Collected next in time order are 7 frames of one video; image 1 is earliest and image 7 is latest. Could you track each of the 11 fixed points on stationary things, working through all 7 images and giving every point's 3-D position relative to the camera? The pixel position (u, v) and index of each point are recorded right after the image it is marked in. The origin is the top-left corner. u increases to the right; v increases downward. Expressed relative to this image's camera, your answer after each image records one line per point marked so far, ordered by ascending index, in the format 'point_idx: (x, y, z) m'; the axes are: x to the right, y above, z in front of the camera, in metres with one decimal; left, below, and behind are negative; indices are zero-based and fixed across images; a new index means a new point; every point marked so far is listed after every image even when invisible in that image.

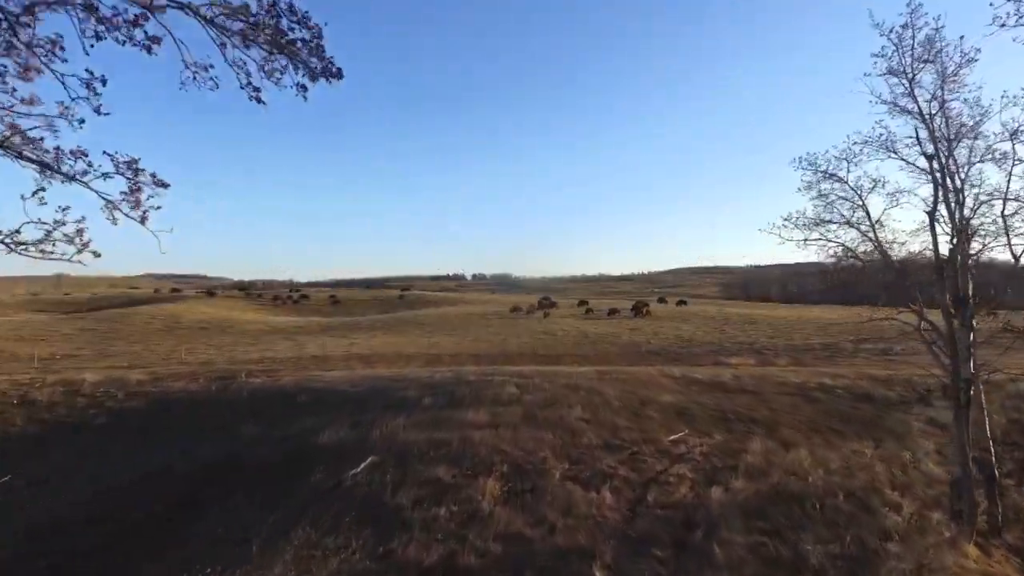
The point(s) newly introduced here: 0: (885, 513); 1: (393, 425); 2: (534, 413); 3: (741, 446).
0: (+6.2, -3.8, +10.8) m
1: (-3.1, -3.6, +16.9) m
2: (+0.6, -3.4, +17.3) m
3: (+5.1, -3.5, +14.3) m
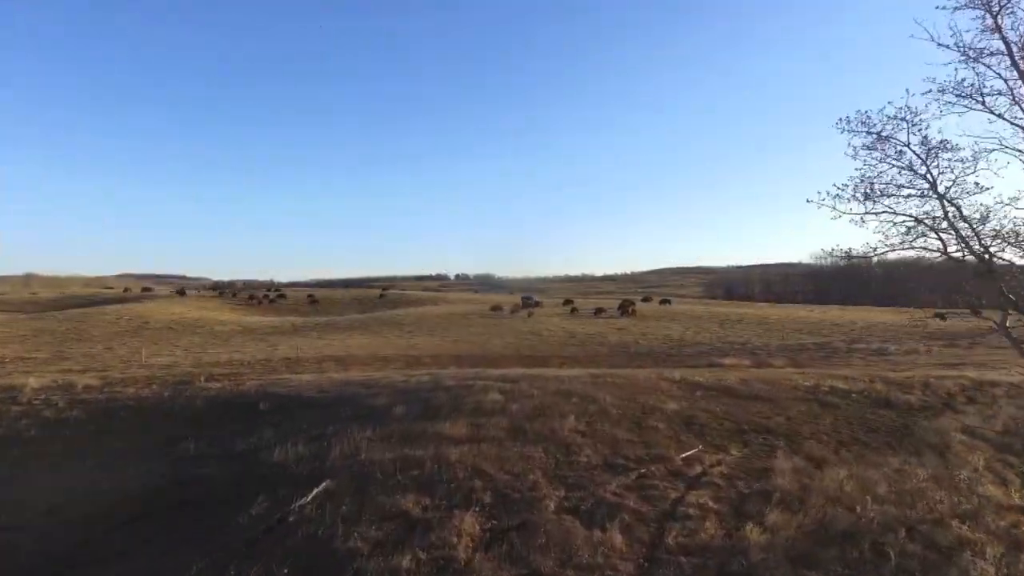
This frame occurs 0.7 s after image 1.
0: (+6.0, -3.6, +8.7) m
1: (-3.4, -3.4, +14.6) m
2: (+0.2, -3.2, +15.1) m
3: (+4.8, -3.3, +12.2) m
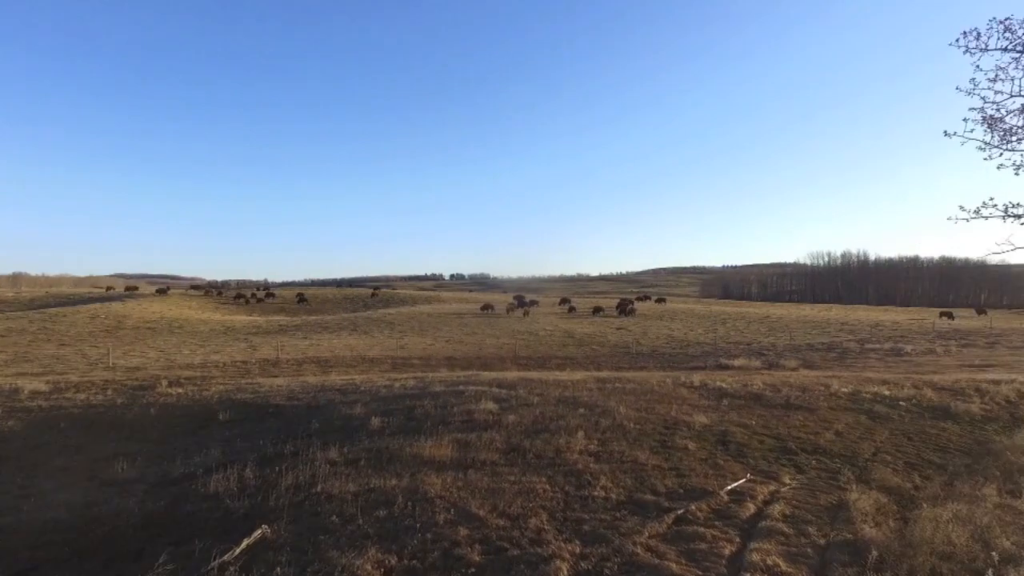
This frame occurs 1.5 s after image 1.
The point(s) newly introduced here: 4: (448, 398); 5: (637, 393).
0: (+6.0, -3.4, +6.0) m
1: (-3.5, -3.2, +11.8) m
2: (+0.1, -3.0, +12.3) m
3: (+4.7, -3.1, +9.5) m
4: (-1.8, -3.1, +18.4) m
5: (+3.4, -2.8, +17.6) m
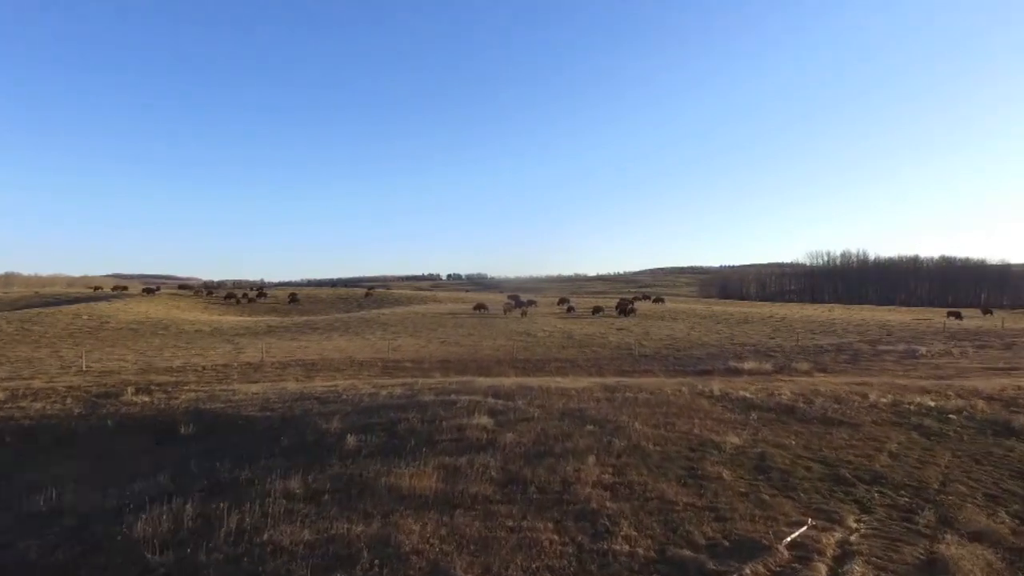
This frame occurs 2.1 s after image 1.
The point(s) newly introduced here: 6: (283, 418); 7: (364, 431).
0: (+6.0, -3.3, +3.9) m
1: (-3.6, -3.2, +9.7) m
2: (+0.1, -2.9, +10.2) m
3: (+4.7, -3.0, +7.4) m
4: (-1.9, -3.1, +16.3) m
5: (+3.3, -2.8, +15.5) m
6: (-6.3, -3.6, +17.9) m
7: (-3.4, -3.2, +14.8) m
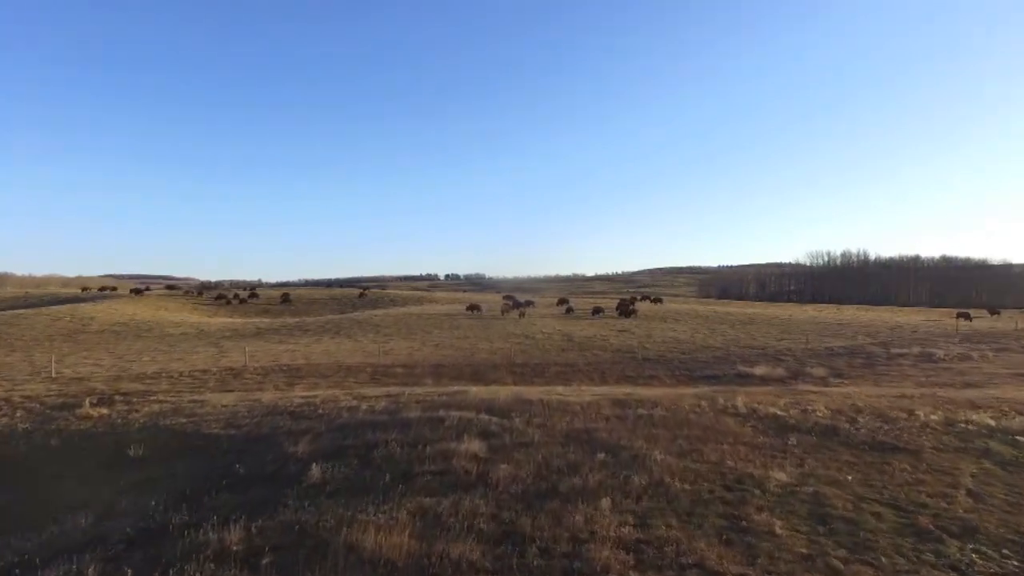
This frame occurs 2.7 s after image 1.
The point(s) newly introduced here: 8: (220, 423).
0: (+5.9, -3.3, +1.7) m
1: (-3.6, -3.2, +7.5) m
2: (0.0, -3.0, +8.0) m
3: (+4.6, -3.0, +5.2) m
4: (-2.0, -3.1, +14.1) m
5: (+3.3, -2.8, +13.4) m
6: (-6.4, -3.6, +15.7) m
7: (-3.5, -3.3, +12.7) m
8: (-8.0, -3.7, +17.7) m
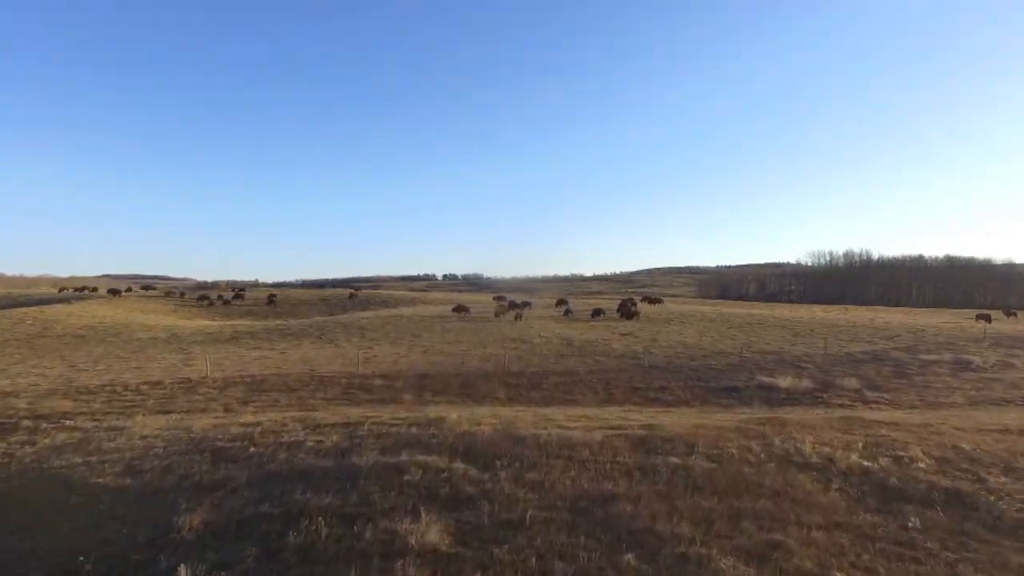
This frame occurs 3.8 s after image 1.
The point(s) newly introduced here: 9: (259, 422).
0: (+5.7, -3.4, -2.3) m
1: (-3.9, -3.2, +3.4) m
2: (-0.2, -3.0, +4.0) m
3: (+4.4, -3.1, +1.2) m
4: (-2.2, -3.1, +10.0) m
5: (+3.0, -2.9, +9.3) m
6: (-6.7, -3.7, +11.7) m
7: (-3.7, -3.3, +8.6) m
8: (-8.3, -3.8, +13.6) m
9: (-7.1, -3.8, +18.4) m
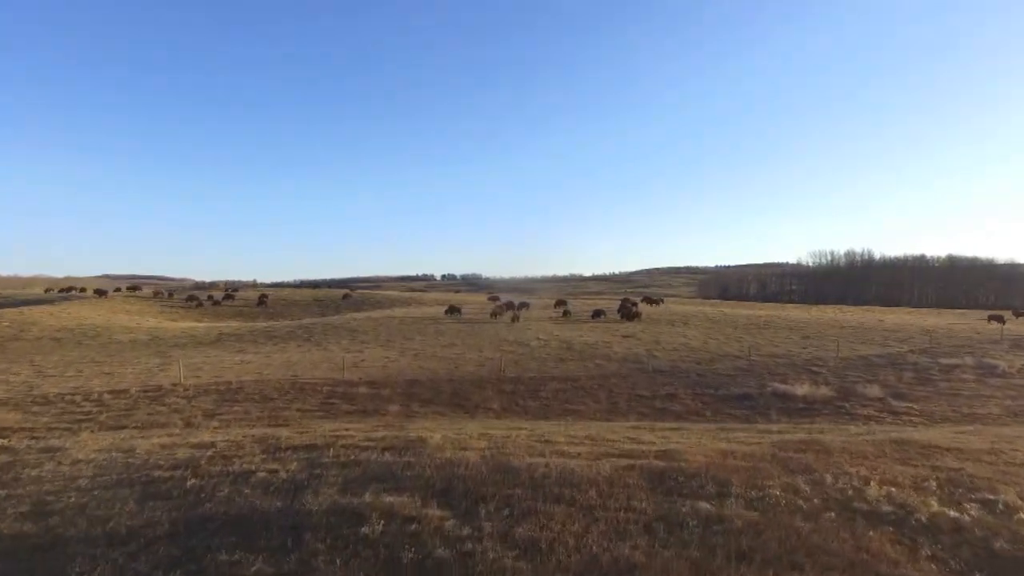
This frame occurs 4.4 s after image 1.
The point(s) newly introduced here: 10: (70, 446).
0: (+5.6, -3.4, -4.6) m
1: (-4.0, -3.2, +1.1) m
2: (-0.4, -3.0, +1.7) m
3: (+4.2, -3.1, -1.1) m
4: (-2.4, -3.1, +7.7) m
5: (+2.8, -2.9, +7.0) m
6: (-6.8, -3.7, +9.3) m
7: (-3.9, -3.3, +6.3) m
8: (-8.4, -3.8, +11.3) m
9: (-7.3, -3.8, +16.1) m
10: (-11.2, -4.0, +16.6) m
